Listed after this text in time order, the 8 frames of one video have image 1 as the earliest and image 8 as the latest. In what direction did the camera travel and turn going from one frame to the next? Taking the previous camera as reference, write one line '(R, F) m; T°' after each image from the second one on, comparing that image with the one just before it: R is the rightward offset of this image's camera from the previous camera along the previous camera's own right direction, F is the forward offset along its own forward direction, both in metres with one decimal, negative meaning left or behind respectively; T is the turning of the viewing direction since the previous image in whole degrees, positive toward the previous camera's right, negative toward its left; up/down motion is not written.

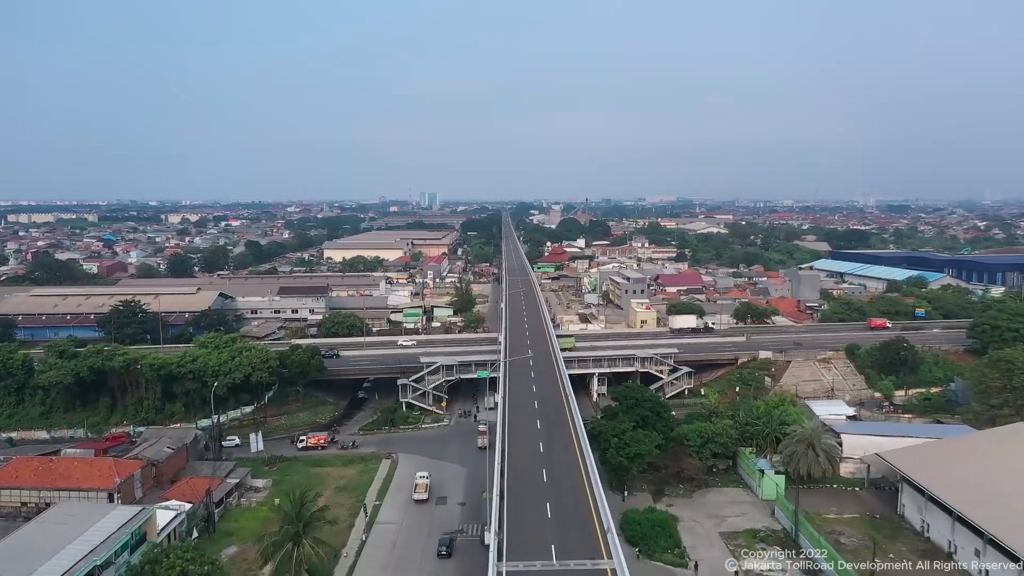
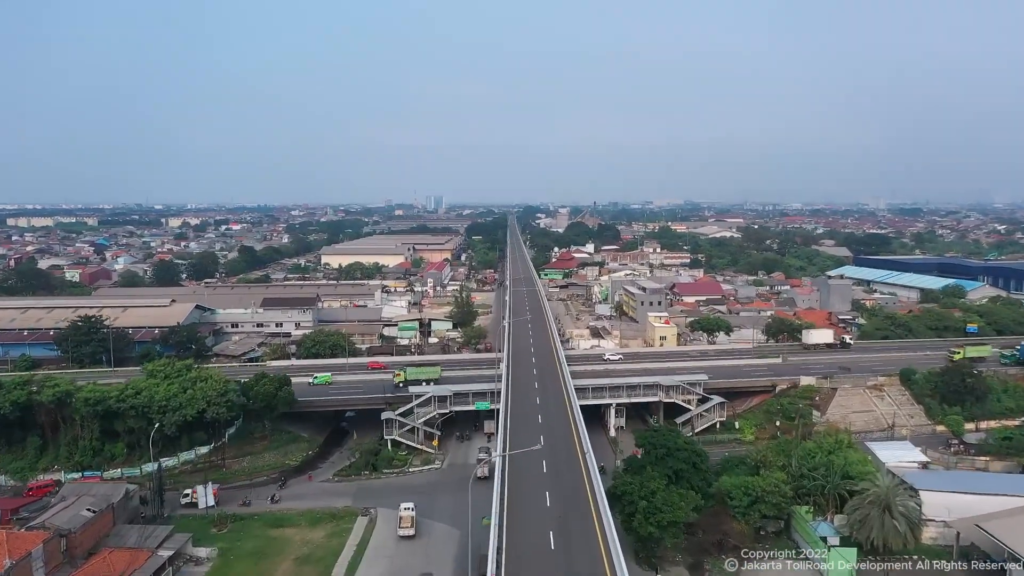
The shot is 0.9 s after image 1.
(+0.1, +3.0) m; 0°
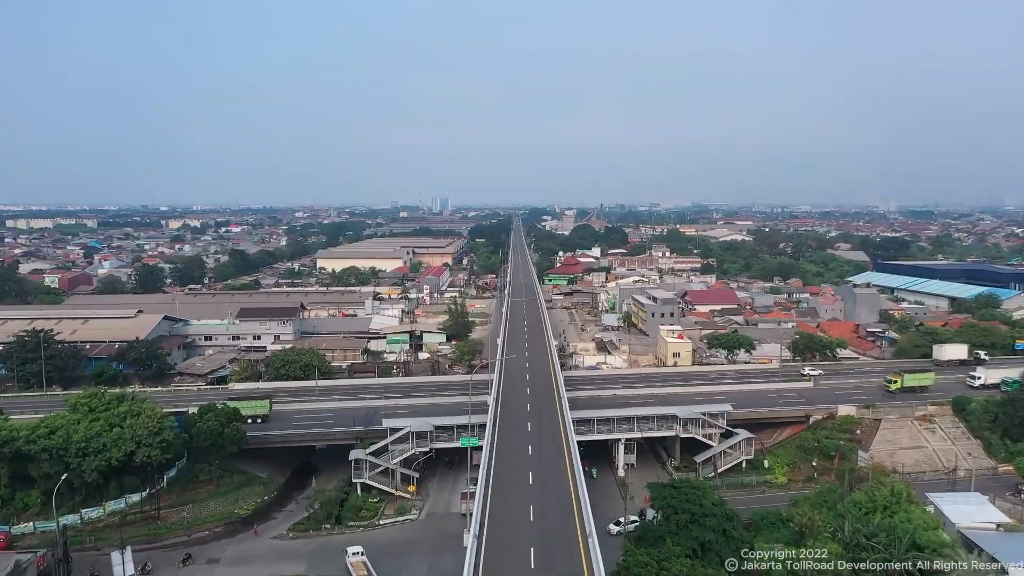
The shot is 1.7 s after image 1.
(+0.3, +2.7) m; 0°
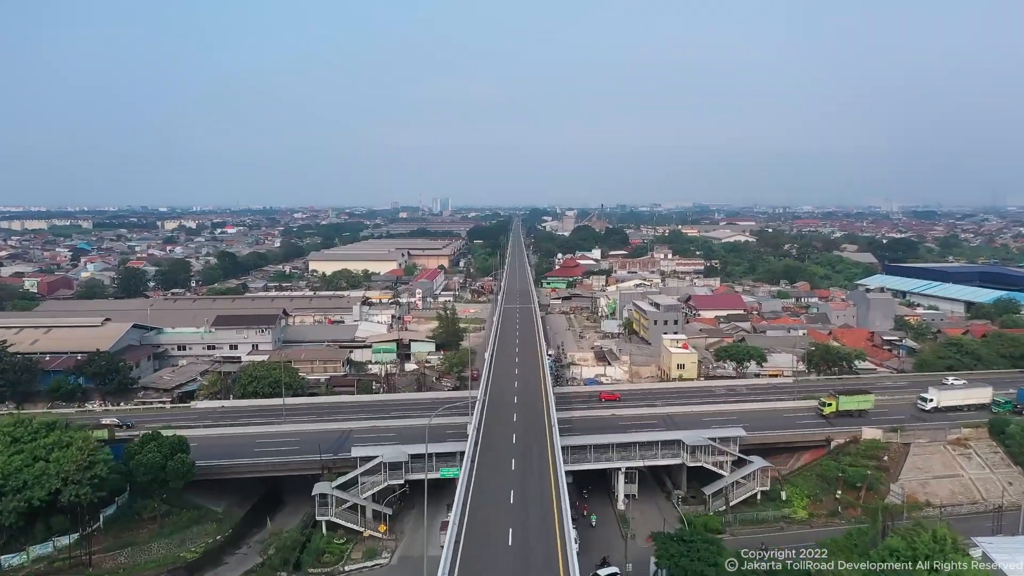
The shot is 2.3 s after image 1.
(+0.2, +1.8) m; 0°
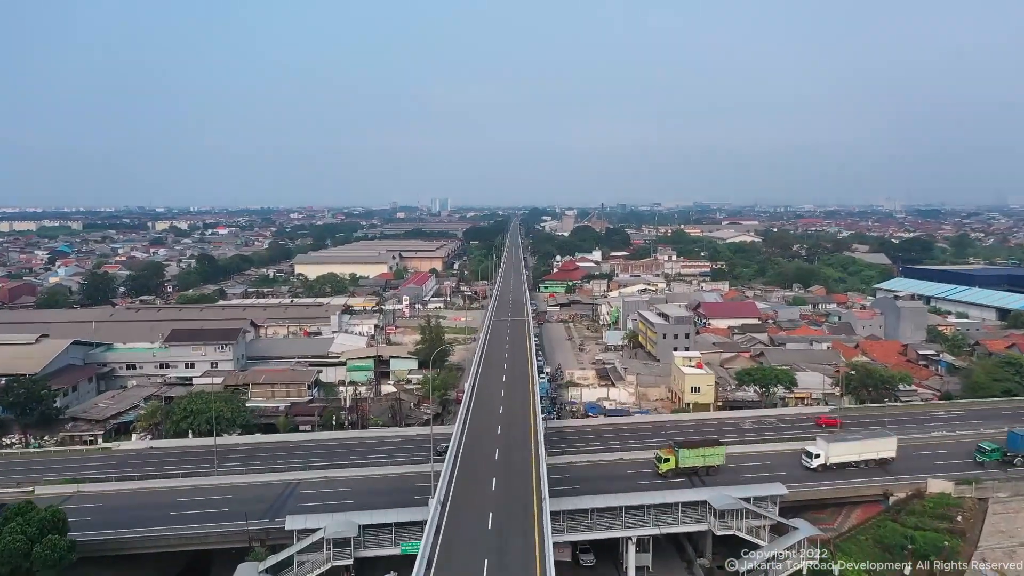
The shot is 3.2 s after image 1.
(+0.3, +3.0) m; 0°
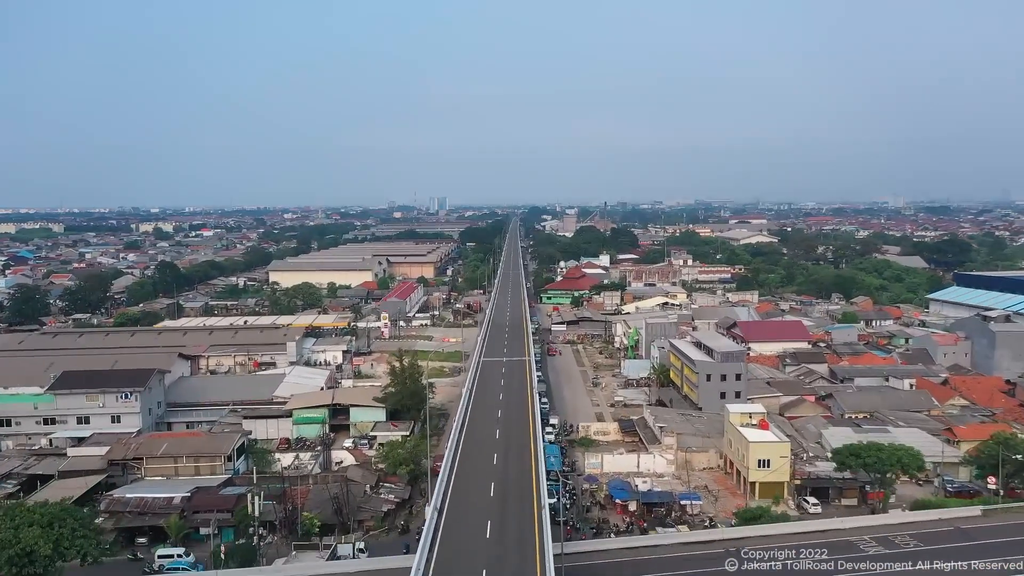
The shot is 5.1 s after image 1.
(+0.1, +5.9) m; 0°
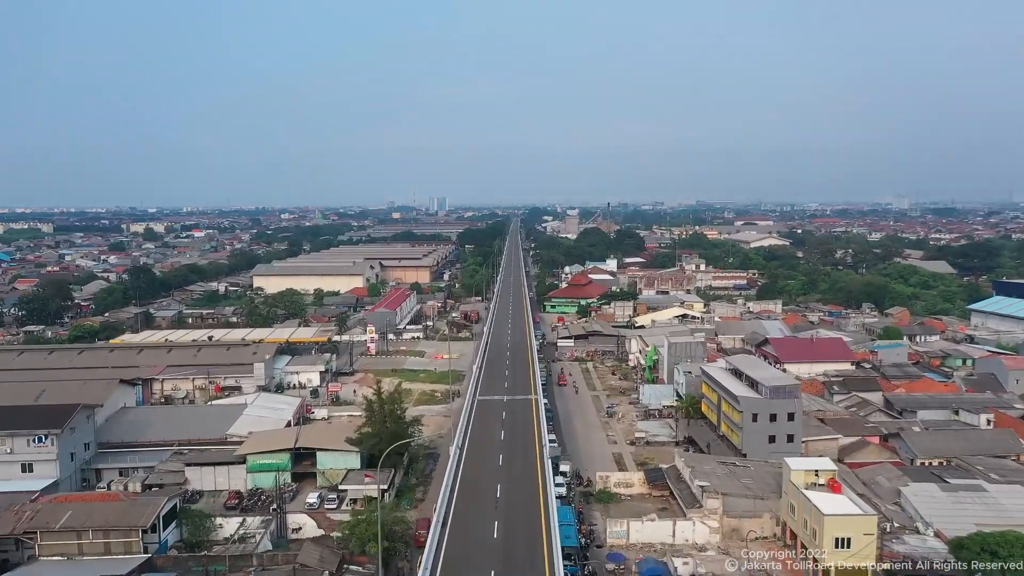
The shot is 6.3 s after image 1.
(0.0, +3.4) m; 0°
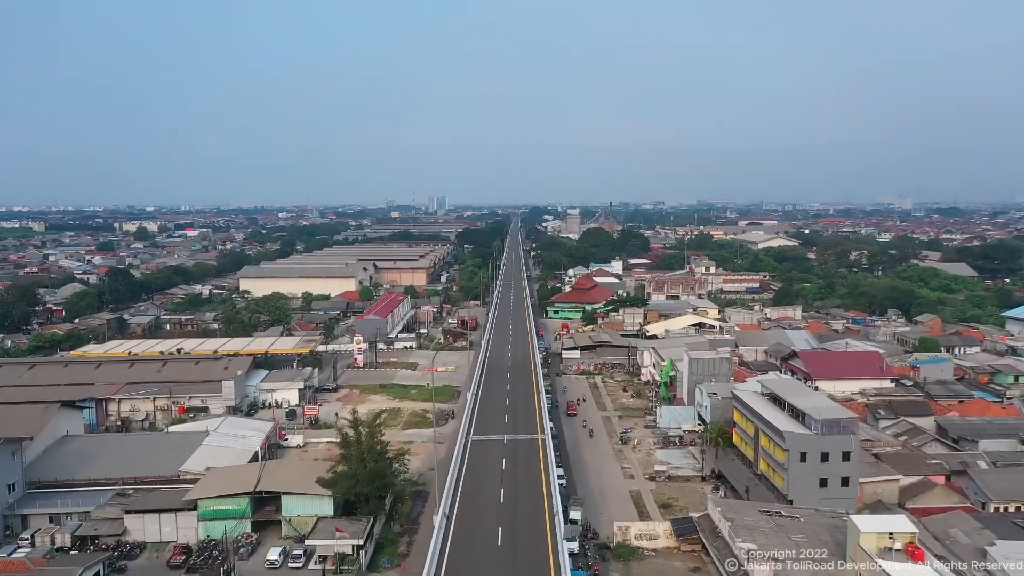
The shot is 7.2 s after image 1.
(0.0, +2.5) m; 0°
